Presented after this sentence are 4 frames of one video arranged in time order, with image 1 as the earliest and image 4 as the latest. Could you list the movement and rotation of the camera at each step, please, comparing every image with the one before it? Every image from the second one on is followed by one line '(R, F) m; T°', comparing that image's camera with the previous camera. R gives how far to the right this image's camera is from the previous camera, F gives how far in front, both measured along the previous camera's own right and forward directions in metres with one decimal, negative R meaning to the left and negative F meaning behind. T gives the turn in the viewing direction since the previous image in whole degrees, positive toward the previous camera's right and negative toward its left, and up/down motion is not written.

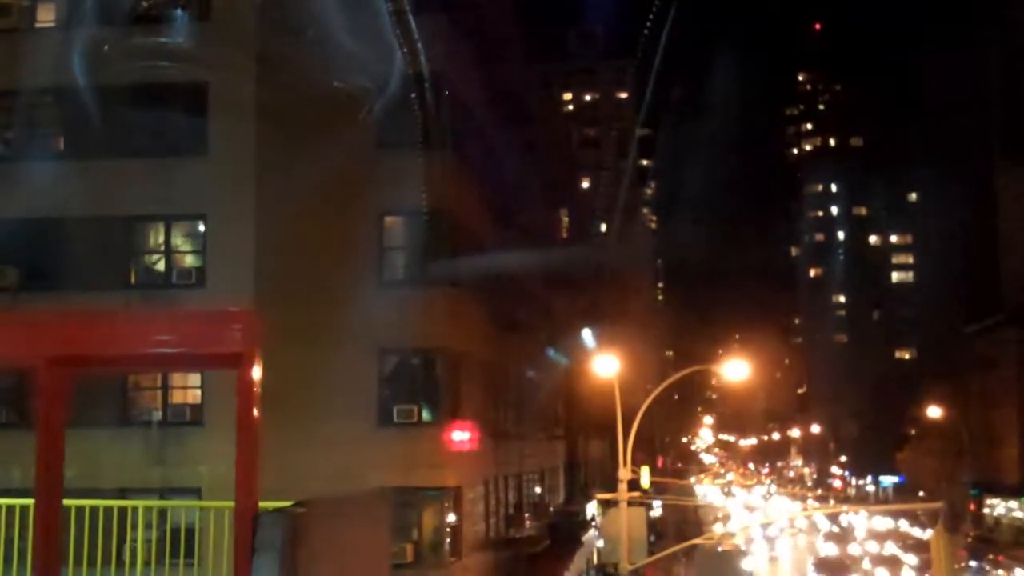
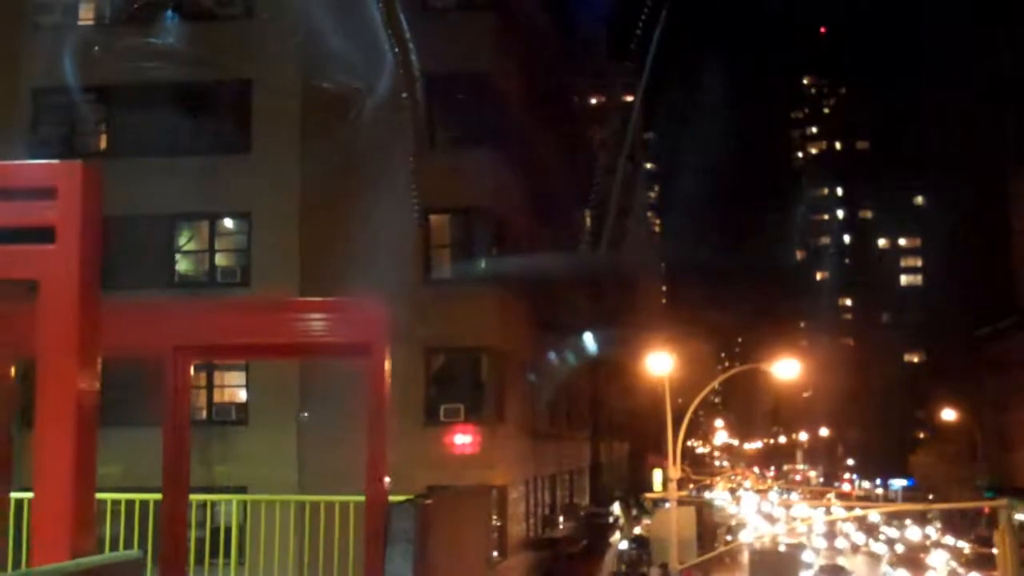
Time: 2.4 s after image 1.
(-0.8, +0.1) m; 0°
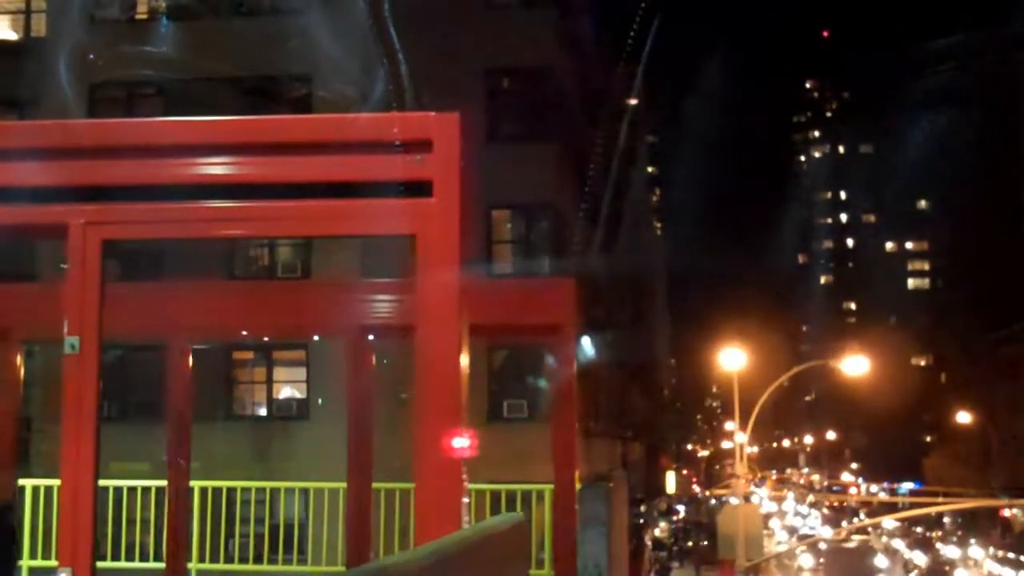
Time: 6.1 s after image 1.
(-1.2, +0.1) m; 0°
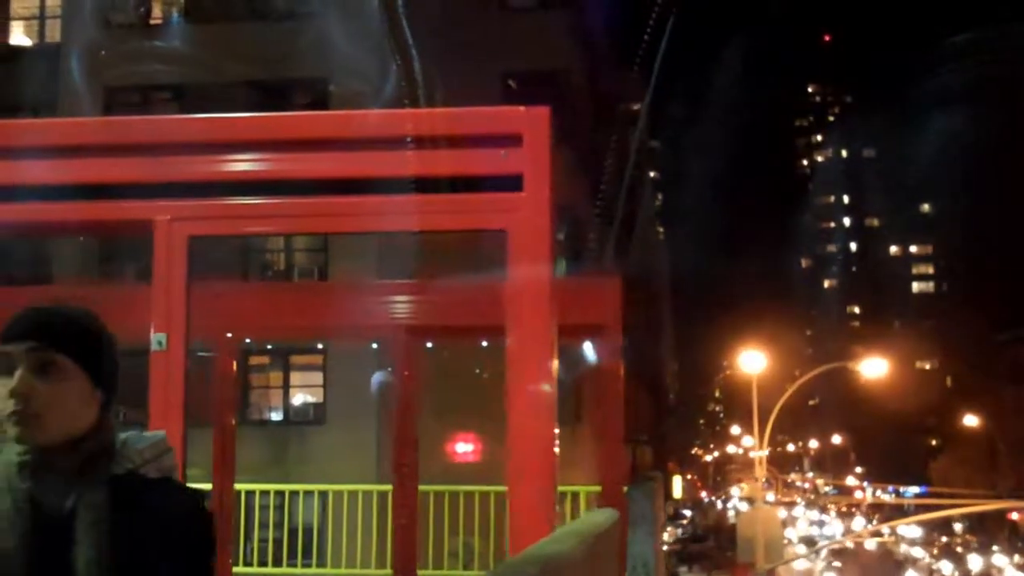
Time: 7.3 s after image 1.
(-0.3, 0.0) m; 0°
